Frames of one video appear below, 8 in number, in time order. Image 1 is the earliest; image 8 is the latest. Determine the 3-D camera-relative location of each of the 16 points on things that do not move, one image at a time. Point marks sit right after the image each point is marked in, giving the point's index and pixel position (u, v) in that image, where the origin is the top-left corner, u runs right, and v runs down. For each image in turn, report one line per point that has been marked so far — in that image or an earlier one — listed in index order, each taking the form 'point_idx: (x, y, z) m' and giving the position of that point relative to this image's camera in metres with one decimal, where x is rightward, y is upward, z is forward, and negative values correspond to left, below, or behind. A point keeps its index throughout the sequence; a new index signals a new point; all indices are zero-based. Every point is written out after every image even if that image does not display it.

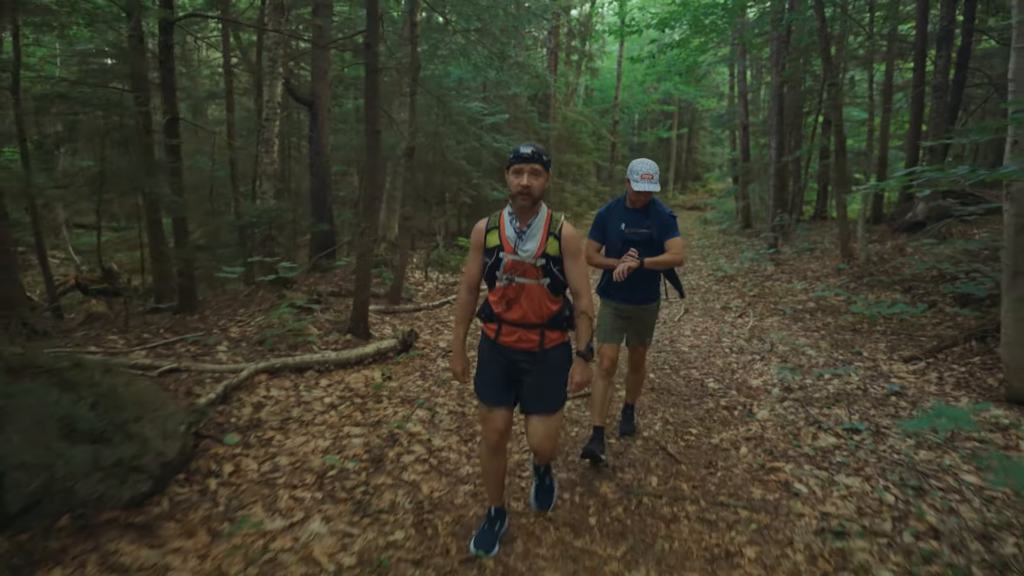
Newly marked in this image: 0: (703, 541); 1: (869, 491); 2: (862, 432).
0: (+1.0, -1.3, +3.4) m
1: (+2.1, -1.2, +3.9) m
2: (+2.5, -1.0, +4.7) m
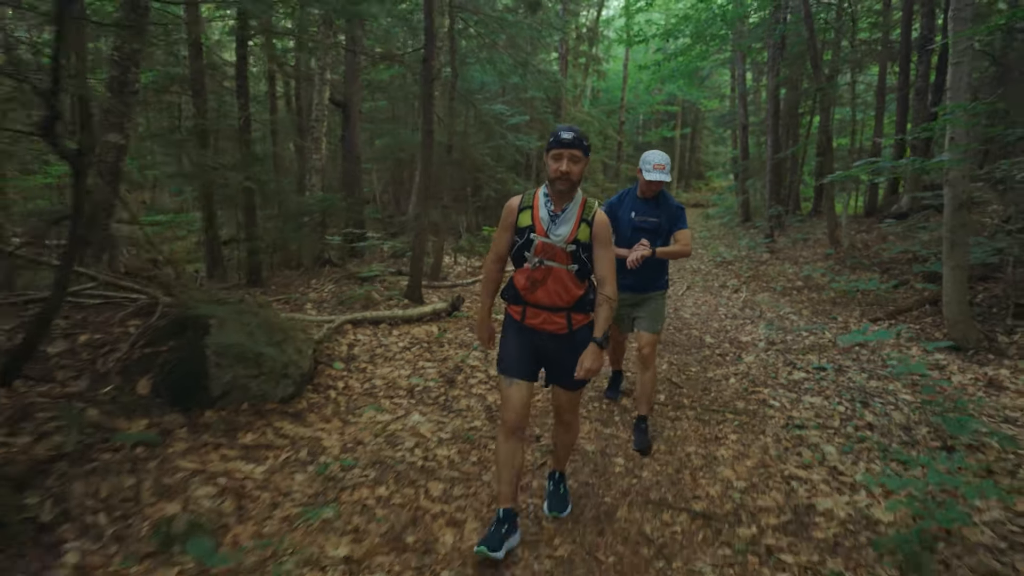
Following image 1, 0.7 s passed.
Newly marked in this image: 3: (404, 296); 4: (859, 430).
0: (+1.3, -1.0, +4.6) m
1: (+2.5, -0.9, +5.1) m
2: (+2.8, -0.7, +5.9) m
3: (-1.2, -0.1, +7.5) m
4: (+2.4, -0.9, +4.6) m
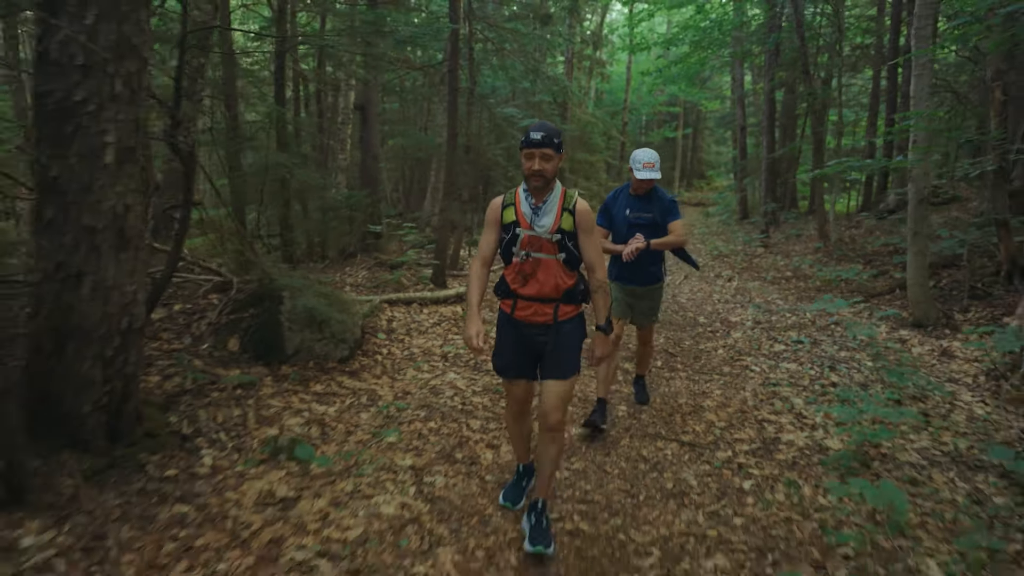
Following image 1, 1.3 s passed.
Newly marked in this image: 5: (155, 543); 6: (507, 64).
0: (+1.5, -0.8, +5.4) m
1: (+2.6, -0.7, +5.9) m
2: (+3.0, -0.5, +6.7) m
3: (-1.1, +0.1, +8.3) m
4: (+2.6, -0.8, +5.4) m
5: (-1.6, -1.2, +2.9) m
6: (-0.1, +4.1, +11.8) m
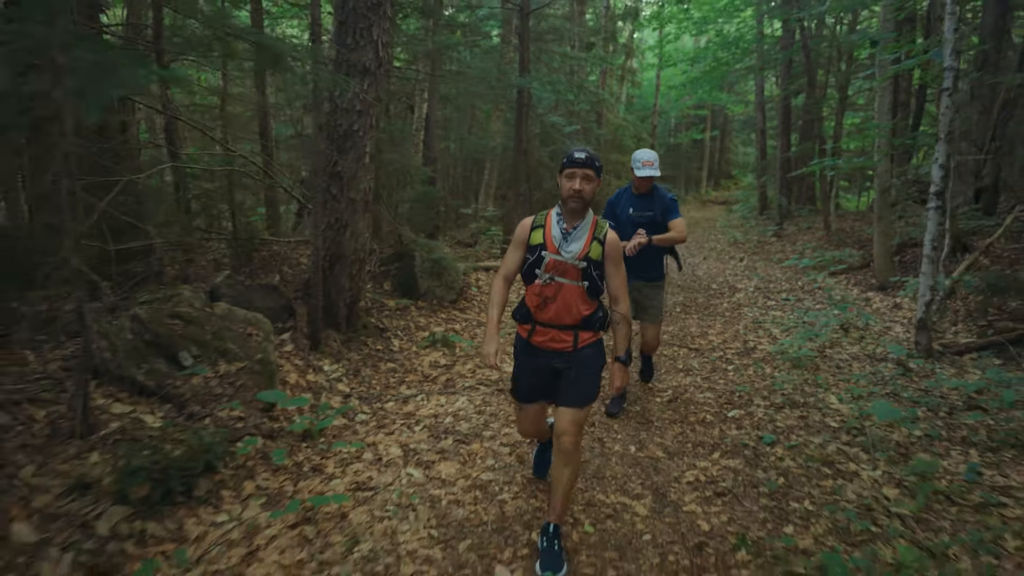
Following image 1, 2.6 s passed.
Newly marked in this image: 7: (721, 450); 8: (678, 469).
0: (+2.2, -0.4, +7.6) m
1: (+3.4, -0.3, +8.0) m
2: (+3.8, -0.1, +8.8) m
3: (-0.2, +0.5, +10.6) m
4: (+3.3, -0.4, +7.5) m
5: (-1.0, -0.7, +5.2) m
6: (+0.9, +4.5, +14.0) m
7: (+1.4, -1.1, +4.3) m
8: (+1.1, -1.1, +4.1) m
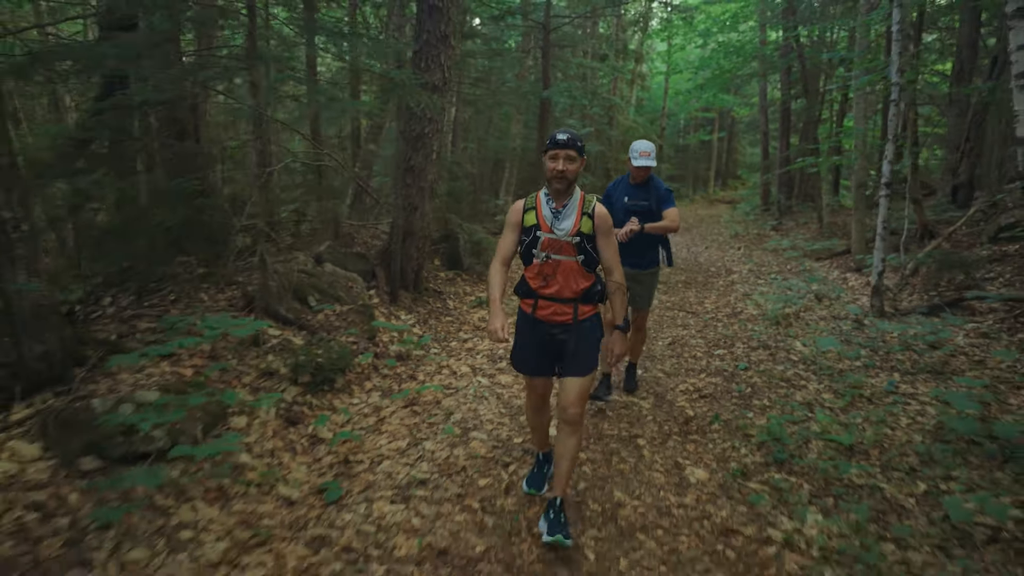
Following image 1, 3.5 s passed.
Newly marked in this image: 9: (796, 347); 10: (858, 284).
0: (+2.6, -0.1, +9.0) m
1: (+3.7, 0.0, +9.4) m
2: (+4.2, +0.2, +10.2) m
3: (+0.2, +0.8, +12.0) m
4: (+3.7, -0.1, +8.9) m
5: (-0.7, -0.4, +6.7) m
6: (+1.4, +4.8, +15.4) m
7: (+1.7, -0.7, +5.7) m
8: (+1.4, -0.8, +5.5) m
9: (+2.8, -0.6, +6.4) m
10: (+4.7, +0.1, +8.9) m
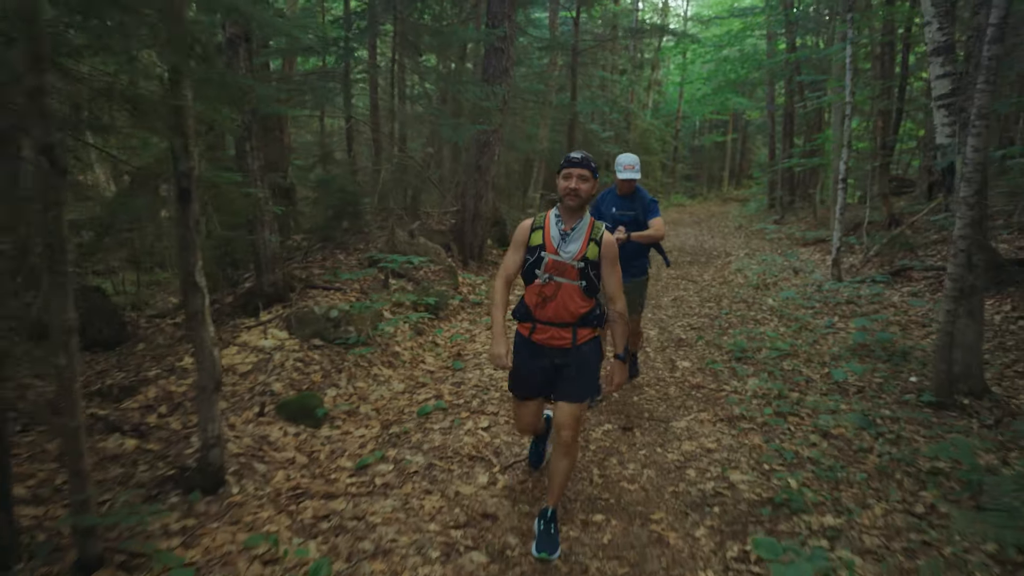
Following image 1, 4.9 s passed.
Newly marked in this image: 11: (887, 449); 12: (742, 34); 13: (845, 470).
0: (+3.2, +0.3, +11.1) m
1: (+4.4, +0.4, +11.5) m
2: (+4.8, +0.6, +12.3) m
3: (+0.9, +1.2, +14.2) m
4: (+4.3, +0.3, +11.0) m
5: (-0.1, 0.0, +8.9) m
6: (+2.2, +5.2, +17.5) m
7: (+2.3, -0.3, +7.8) m
8: (+1.9, -0.4, +7.6) m
9: (+3.3, -0.2, +8.5) m
10: (+5.4, +0.4, +10.9) m
11: (+2.5, -1.1, +4.3) m
12: (+7.0, +7.8, +19.8) m
13: (+2.1, -1.1, +4.0) m
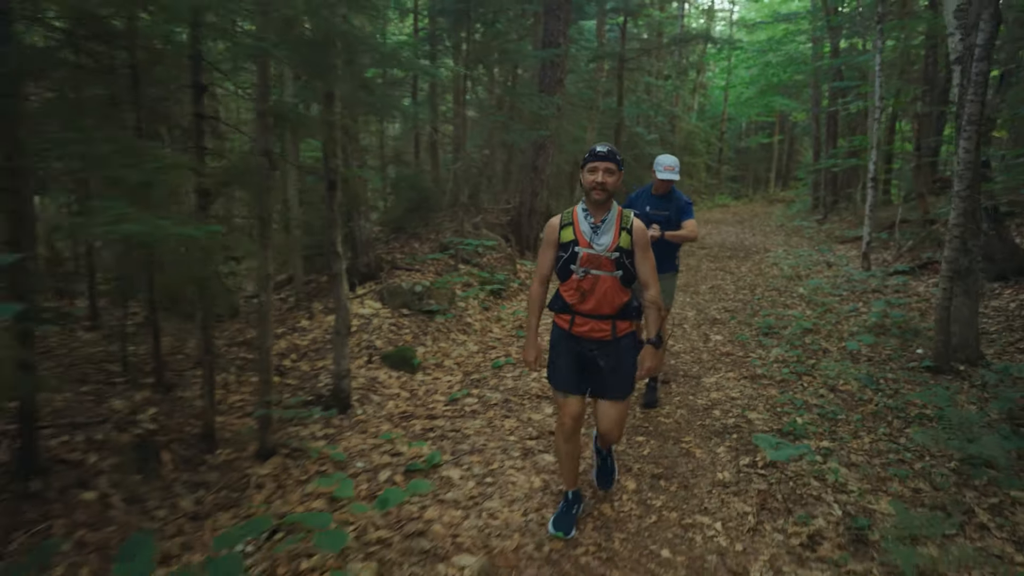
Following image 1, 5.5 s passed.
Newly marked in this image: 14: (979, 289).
0: (+4.1, +0.4, +11.9) m
1: (+5.3, +0.5, +12.2) m
2: (+5.8, +0.7, +12.9) m
3: (+2.0, +1.4, +15.1) m
4: (+5.2, +0.5, +11.7) m
5: (+0.7, +0.2, +9.9) m
6: (+3.6, +5.3, +18.4) m
7: (+3.0, -0.2, +8.7) m
8: (+2.6, -0.2, +8.5) m
9: (+4.1, 0.0, +9.3) m
10: (+6.3, +0.6, +11.6) m
11: (+2.9, -0.9, +5.1) m
12: (+8.6, +7.9, +20.3) m
13: (+2.5, -0.9, +4.9) m
14: (+4.1, 0.0, +5.7) m
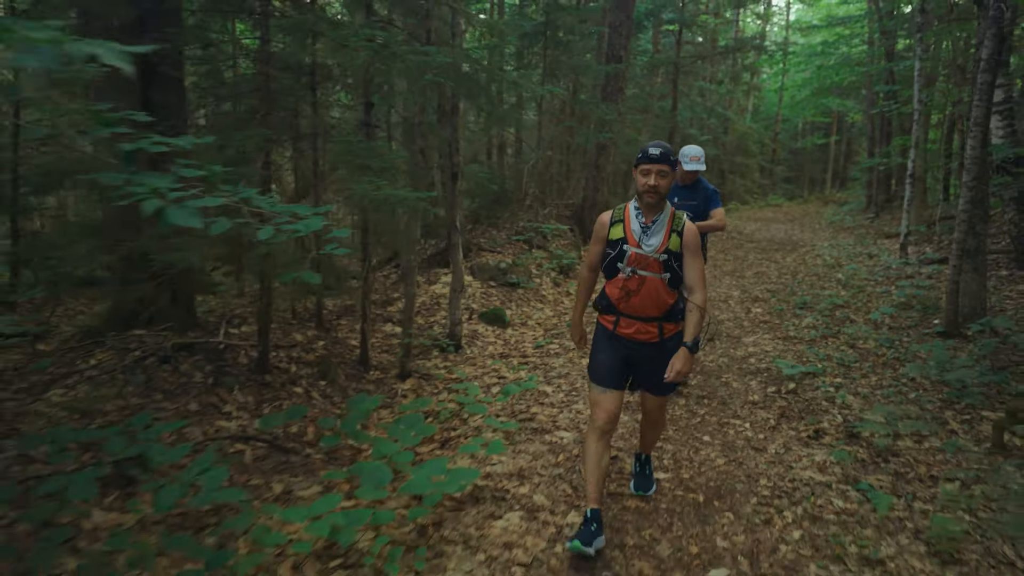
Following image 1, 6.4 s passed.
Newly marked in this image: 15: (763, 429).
0: (+5.4, +0.6, +12.8) m
1: (+6.6, +0.7, +13.1) m
2: (+7.2, +0.9, +13.8) m
3: (+3.6, +1.6, +16.2) m
4: (+6.5, +0.7, +12.6) m
5: (+1.8, +0.5, +11.1) m
6: (+5.4, +5.5, +19.4) m
7: (+4.0, +0.1, +9.7) m
8: (+3.6, 0.0, +9.6) m
9: (+5.1, +0.2, +10.3) m
10: (+7.5, +0.7, +12.4) m
11: (+3.7, -0.6, +6.2) m
12: (+10.6, +8.0, +20.9) m
13: (+3.2, -0.7, +6.0) m
14: (+4.9, +0.2, +6.7) m
15: (+1.8, -1.0, +4.6) m
